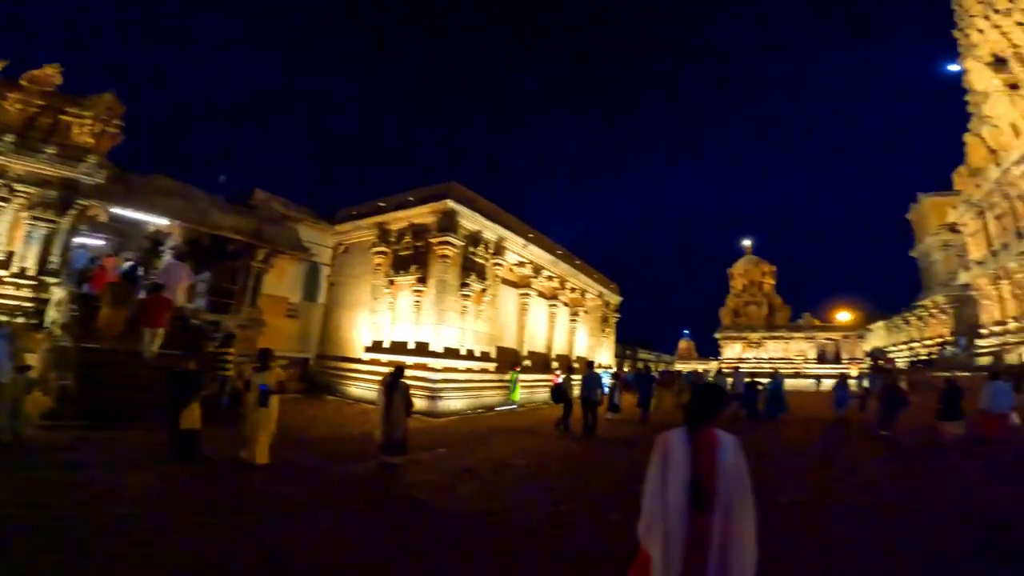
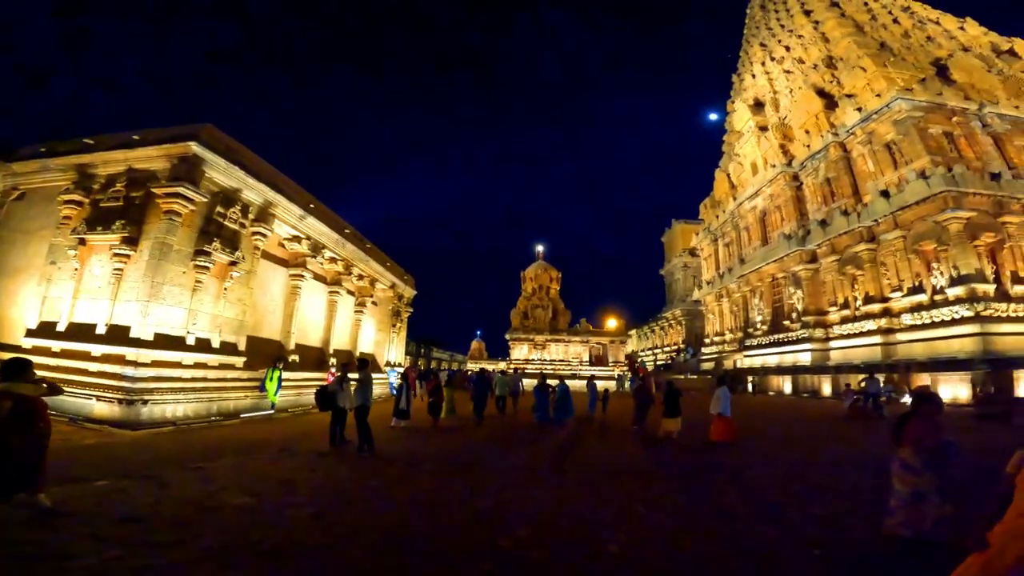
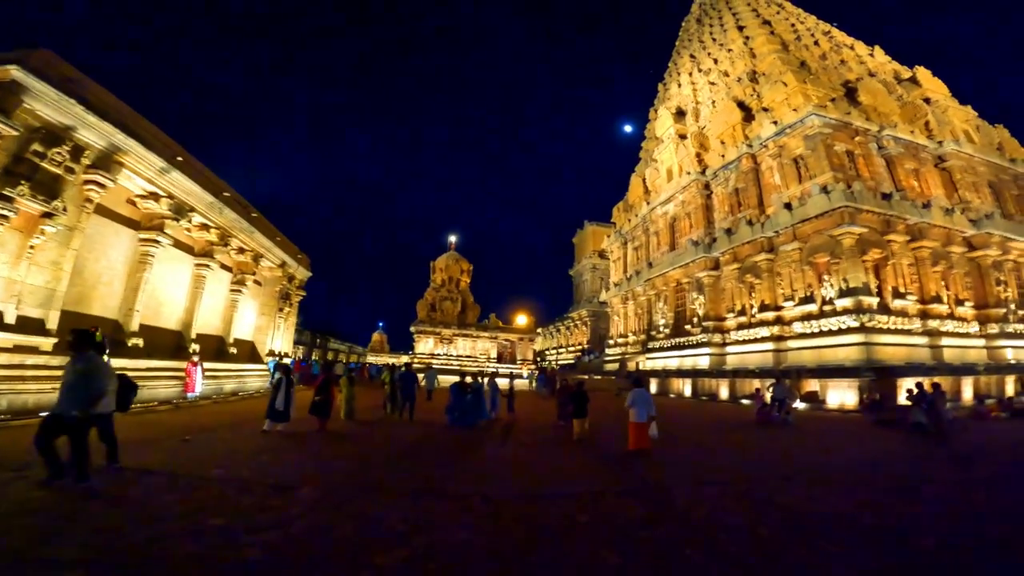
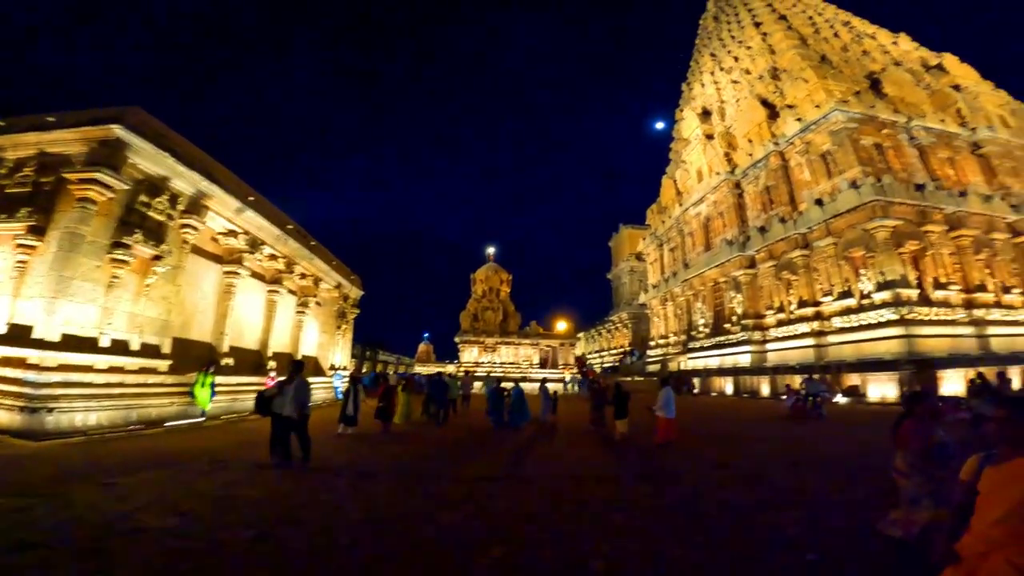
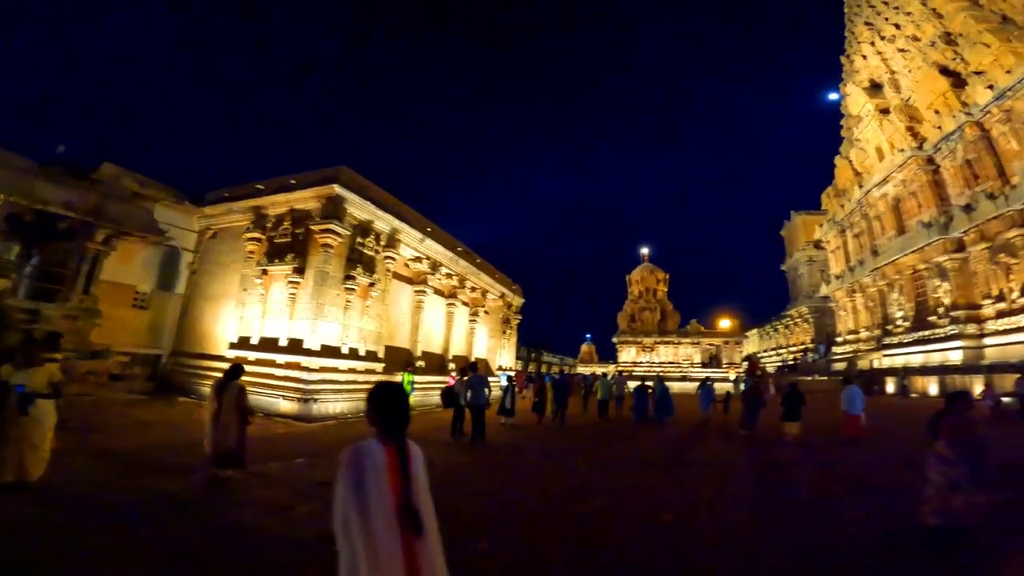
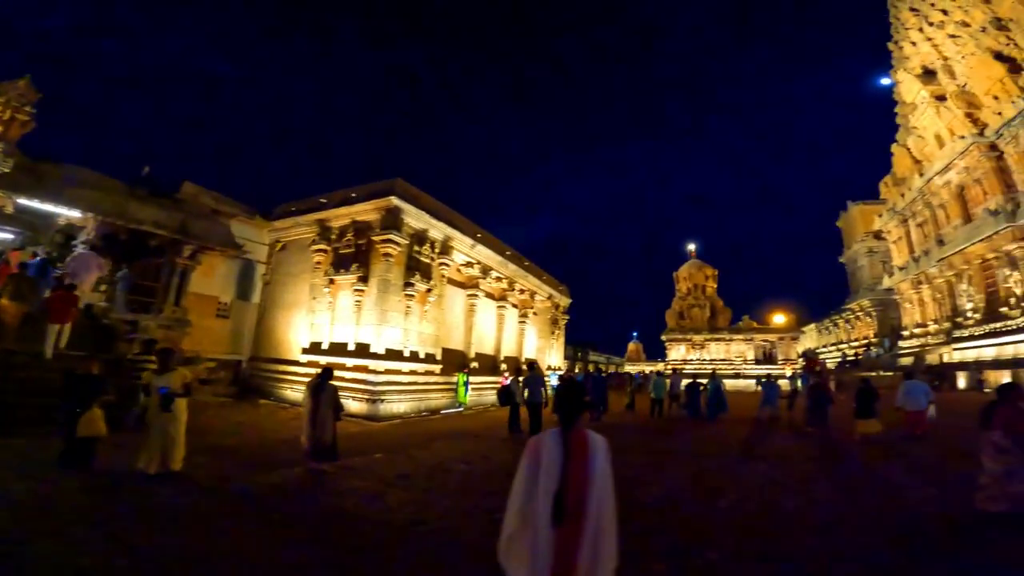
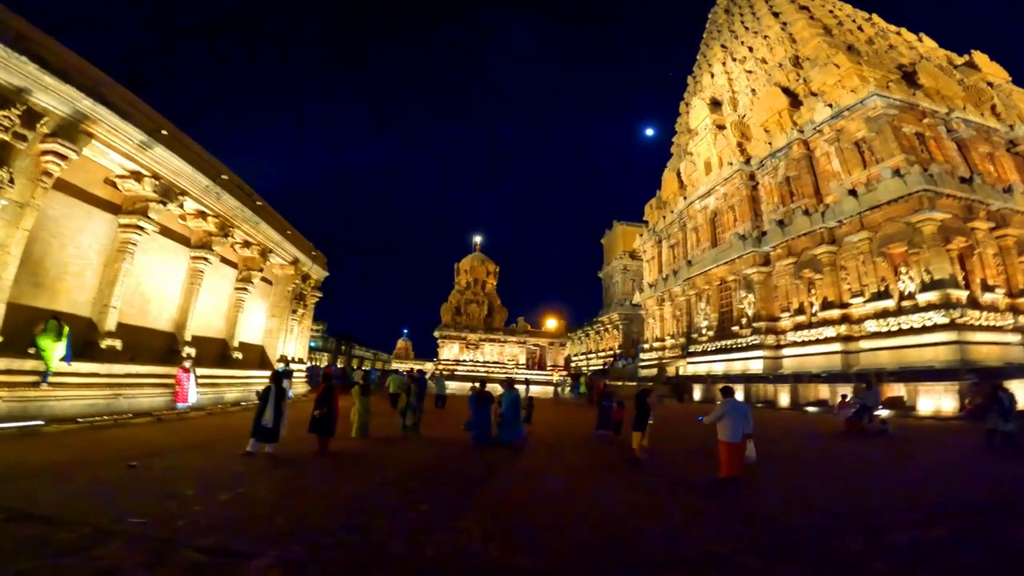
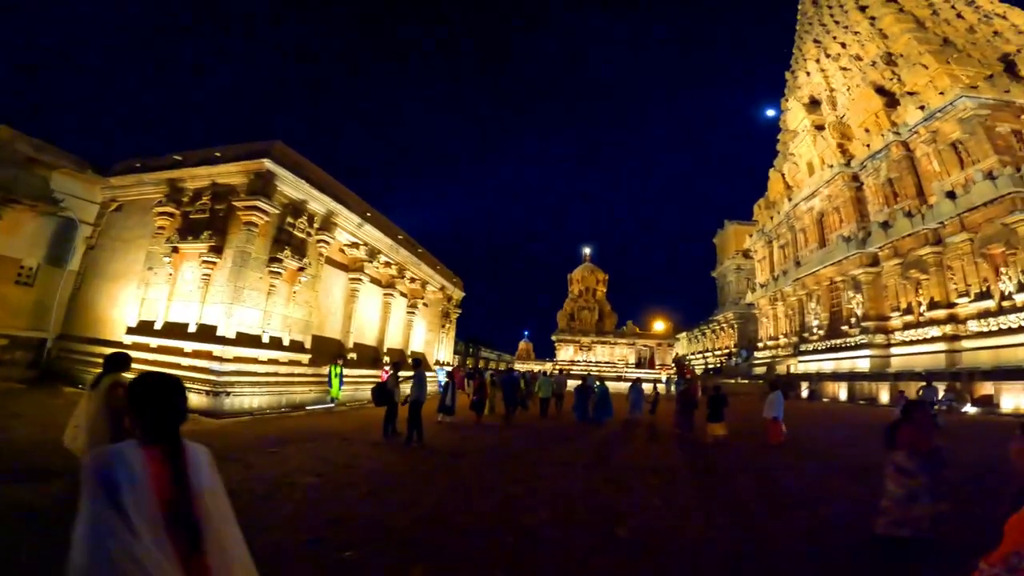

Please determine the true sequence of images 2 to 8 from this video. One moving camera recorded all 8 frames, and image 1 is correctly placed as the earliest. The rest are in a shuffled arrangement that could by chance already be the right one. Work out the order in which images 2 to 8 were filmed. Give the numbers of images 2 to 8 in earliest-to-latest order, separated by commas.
6, 5, 8, 2, 4, 3, 7
